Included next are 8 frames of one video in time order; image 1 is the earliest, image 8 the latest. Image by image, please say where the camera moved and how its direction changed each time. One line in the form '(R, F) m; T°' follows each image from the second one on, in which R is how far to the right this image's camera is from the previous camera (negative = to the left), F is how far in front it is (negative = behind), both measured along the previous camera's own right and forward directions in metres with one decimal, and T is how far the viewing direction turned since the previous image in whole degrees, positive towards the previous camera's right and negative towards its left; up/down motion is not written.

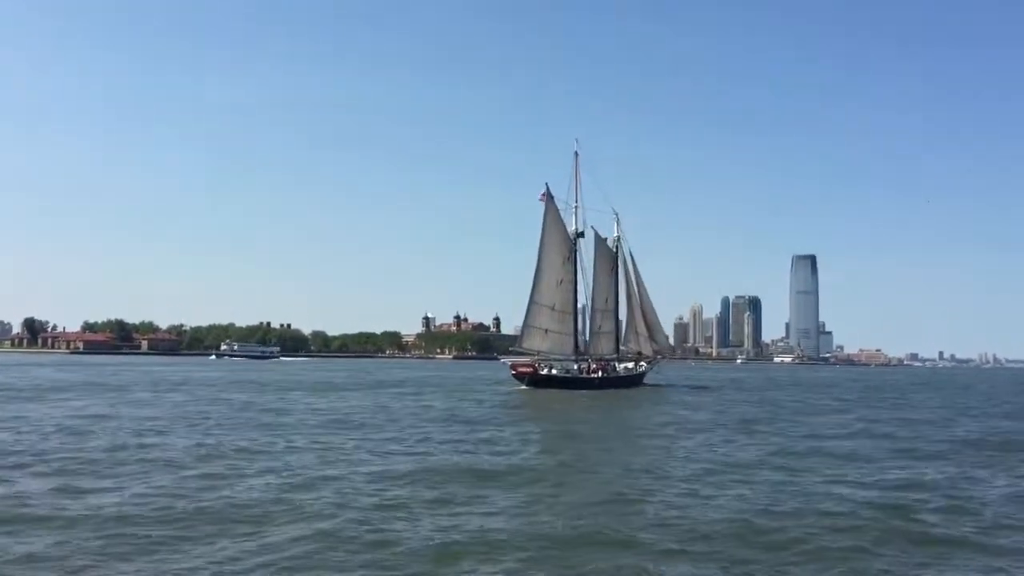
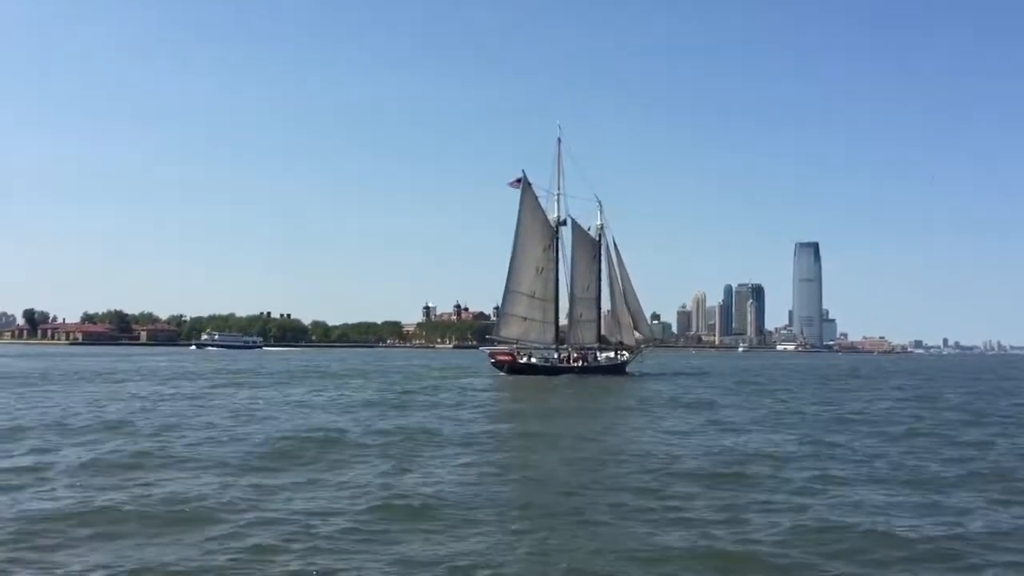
(+1.3, +0.4) m; 0°
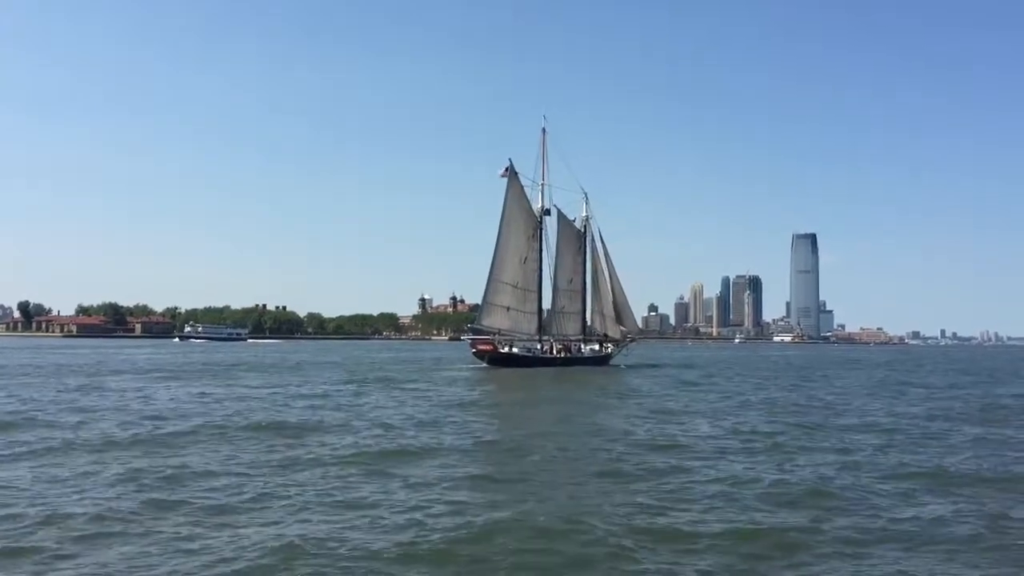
(+0.8, +0.4) m; 0°
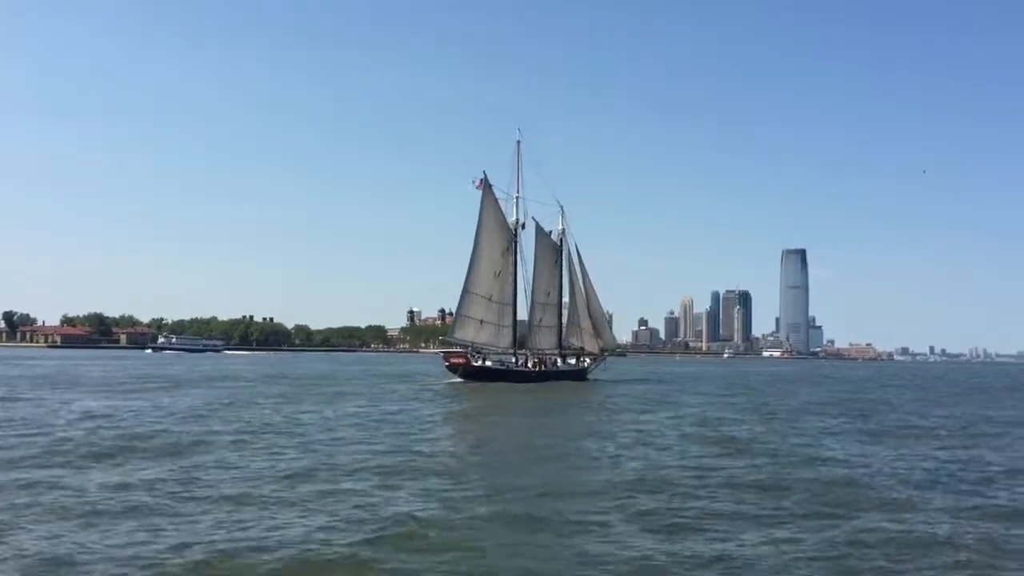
(+0.9, +0.5) m; 0°
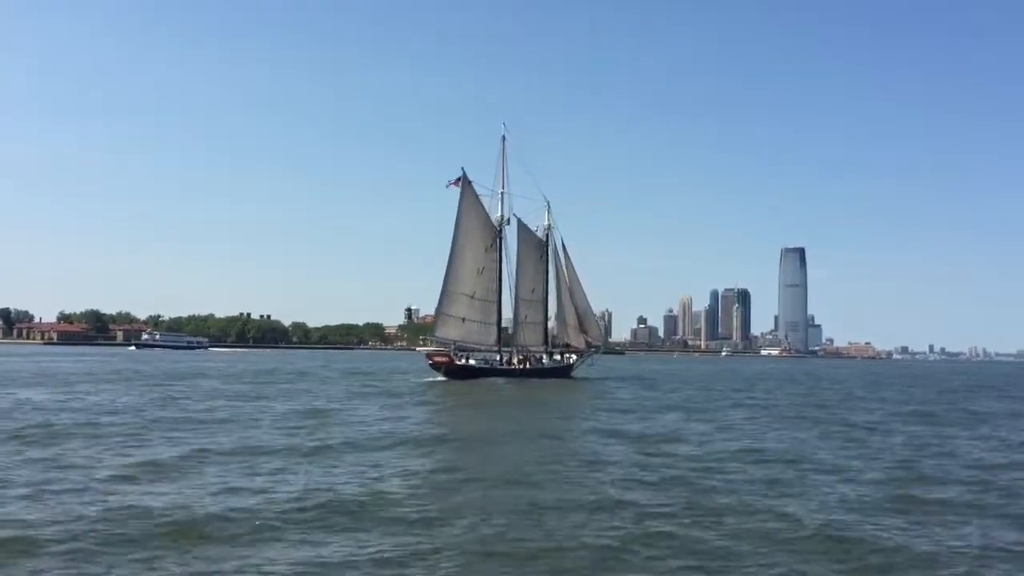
(+0.9, +0.2) m; 0°
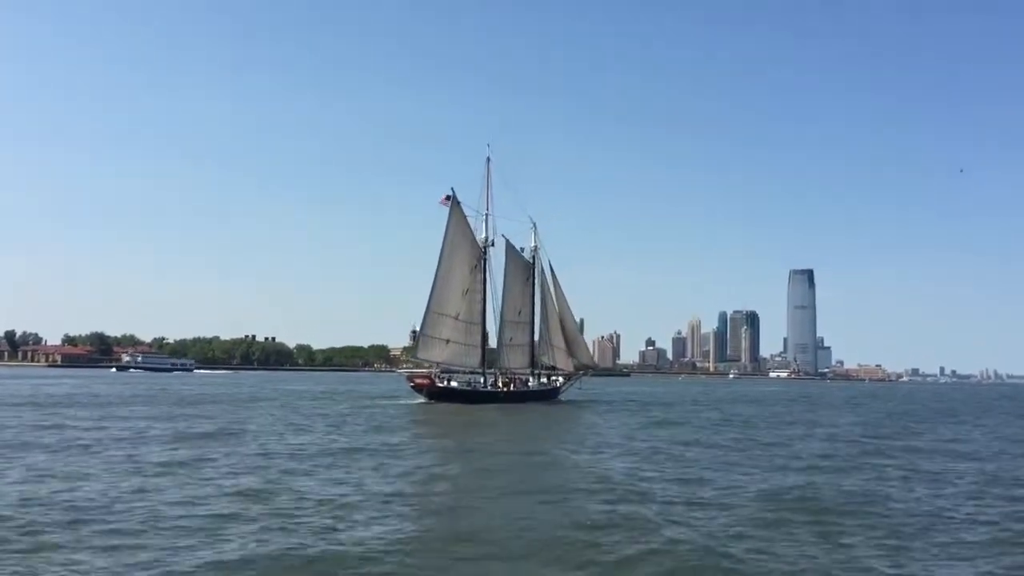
(+1.3, +0.8) m; -1°
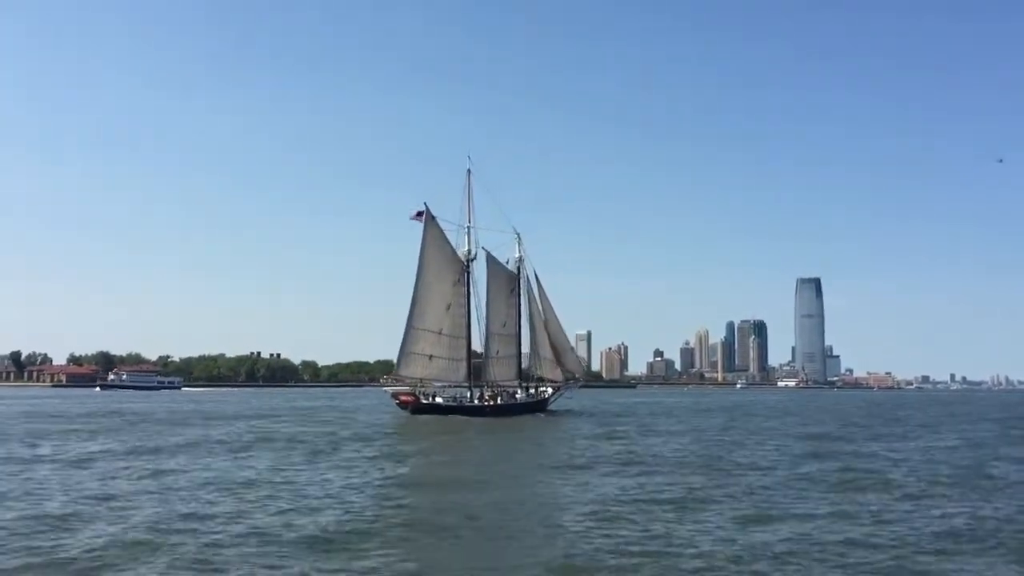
(+1.2, +0.3) m; -1°
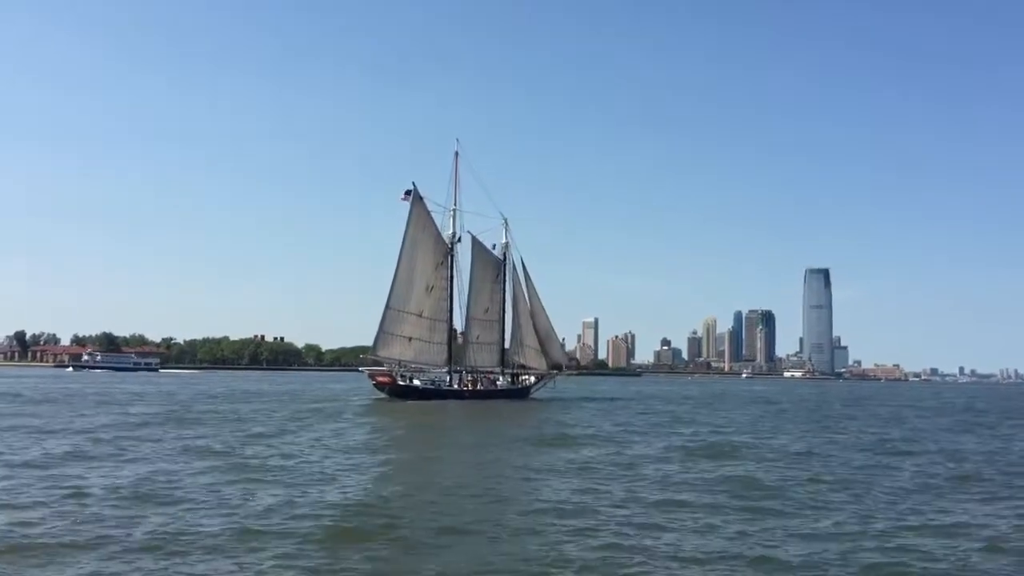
(+1.4, +1.1) m; -1°
